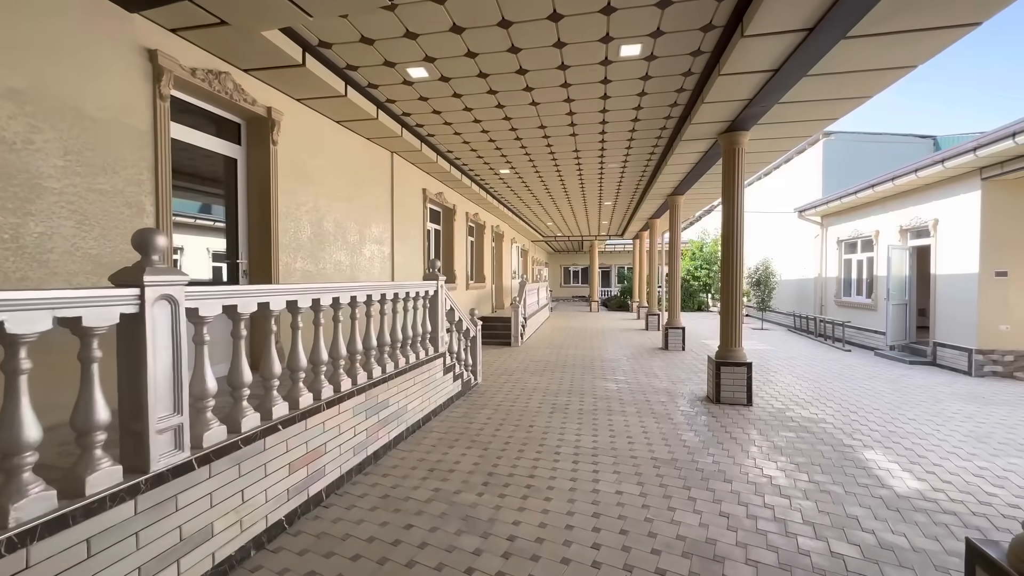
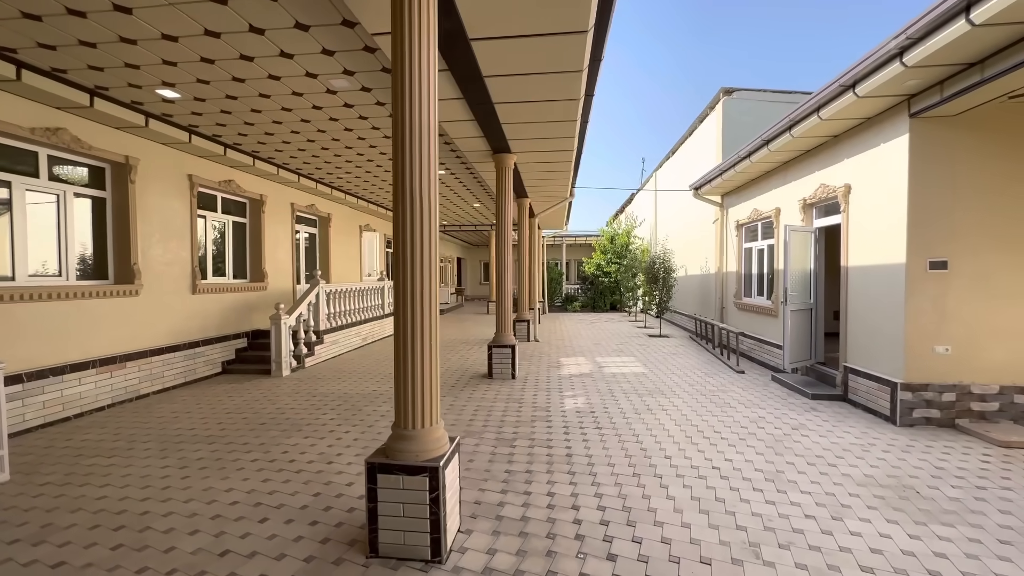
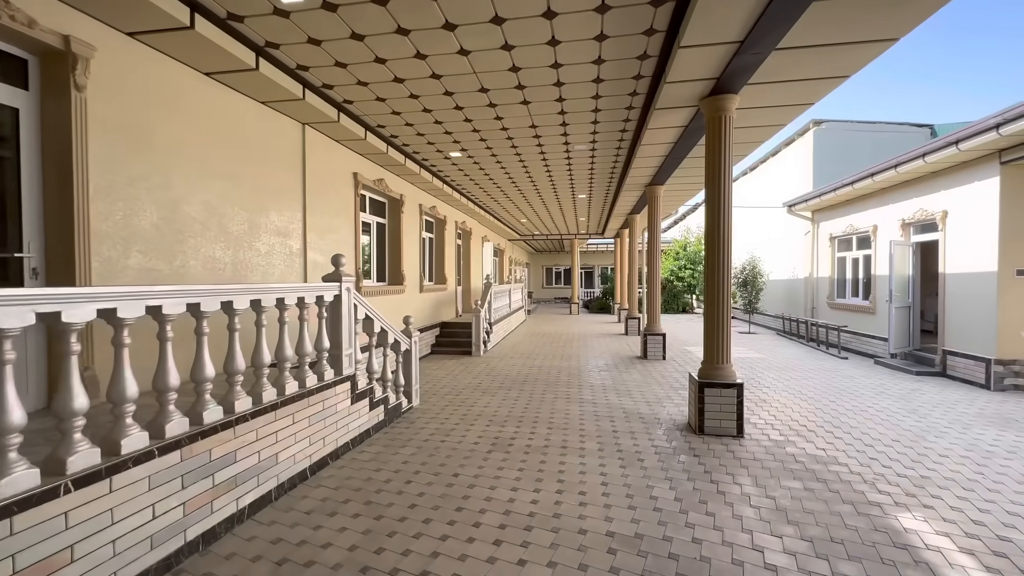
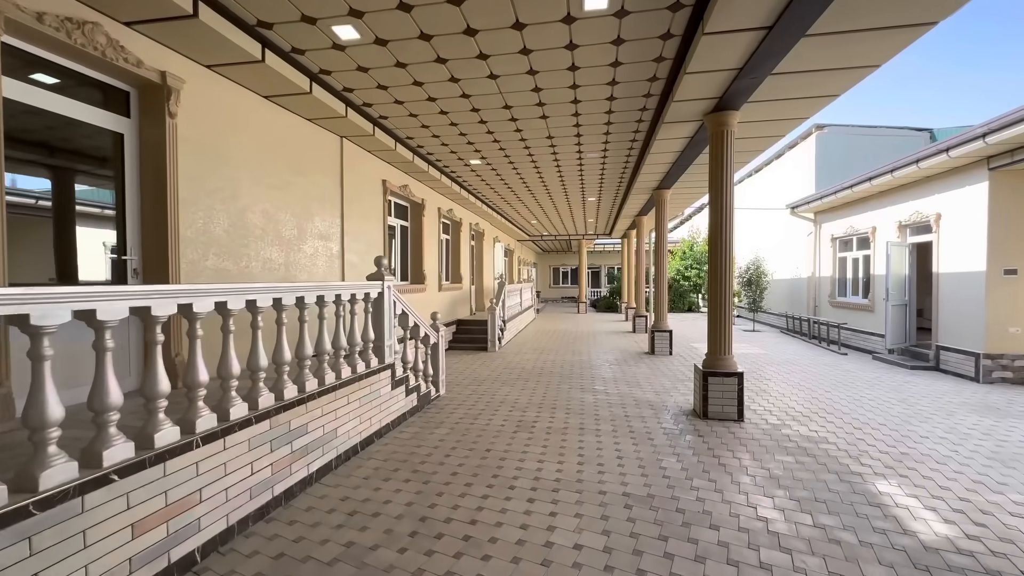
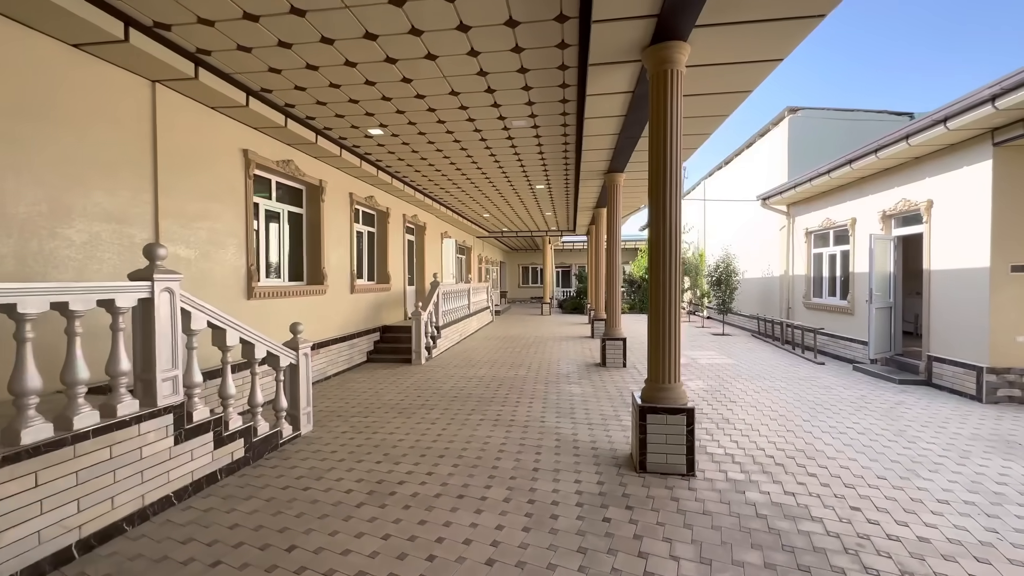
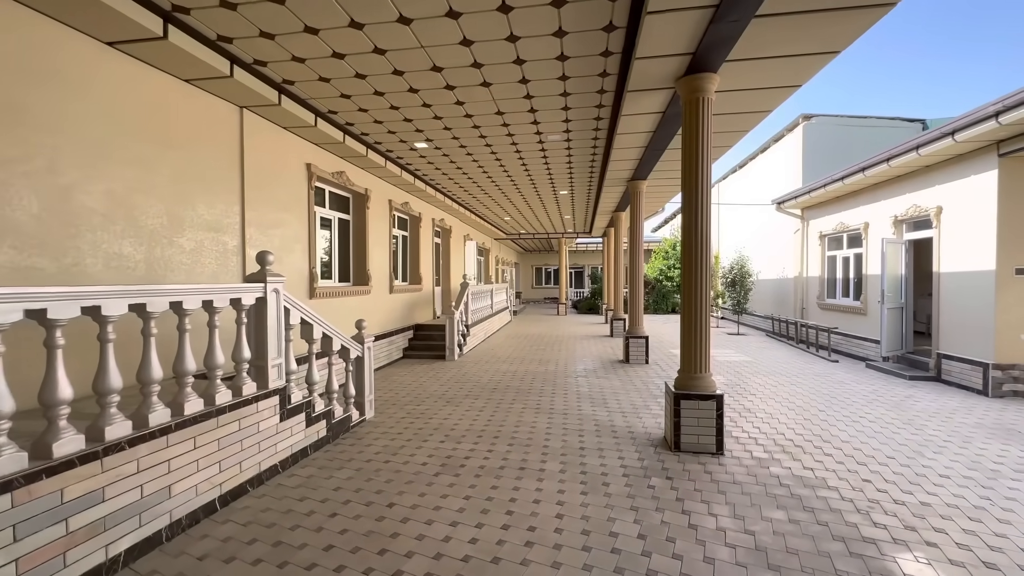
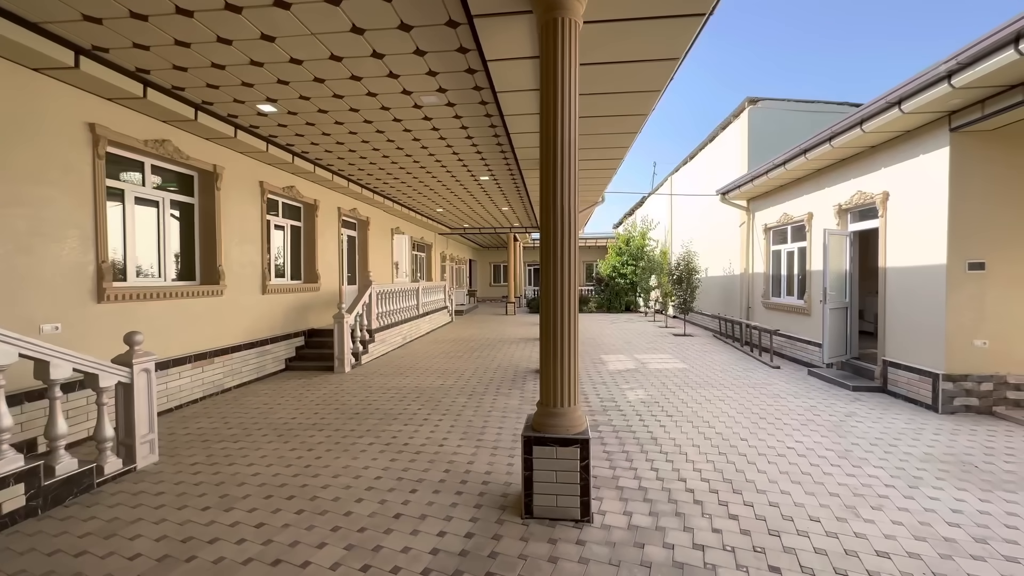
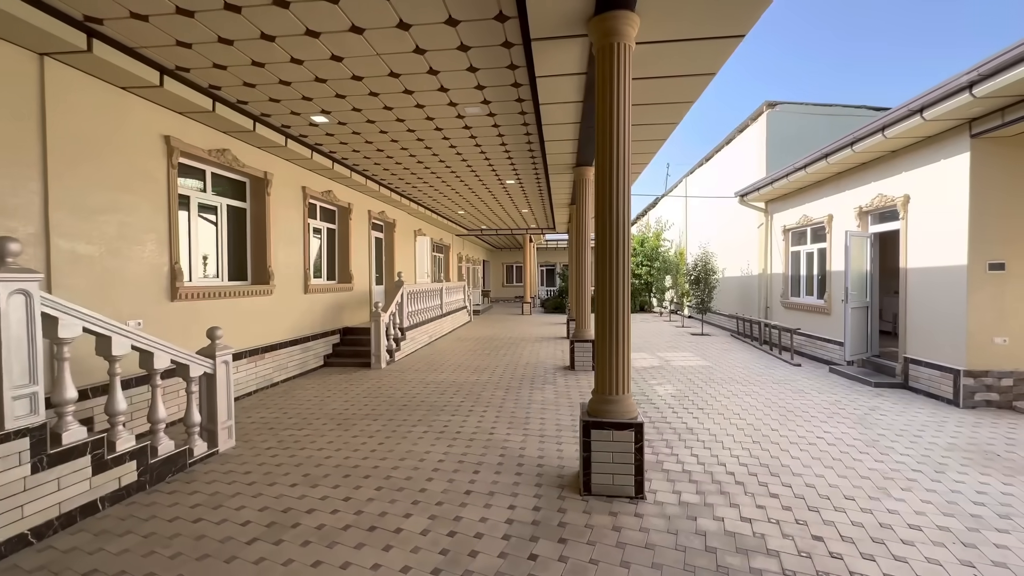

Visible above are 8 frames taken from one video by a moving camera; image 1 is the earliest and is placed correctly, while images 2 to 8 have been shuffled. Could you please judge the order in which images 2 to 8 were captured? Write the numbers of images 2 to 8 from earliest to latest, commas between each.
4, 3, 6, 5, 8, 7, 2
